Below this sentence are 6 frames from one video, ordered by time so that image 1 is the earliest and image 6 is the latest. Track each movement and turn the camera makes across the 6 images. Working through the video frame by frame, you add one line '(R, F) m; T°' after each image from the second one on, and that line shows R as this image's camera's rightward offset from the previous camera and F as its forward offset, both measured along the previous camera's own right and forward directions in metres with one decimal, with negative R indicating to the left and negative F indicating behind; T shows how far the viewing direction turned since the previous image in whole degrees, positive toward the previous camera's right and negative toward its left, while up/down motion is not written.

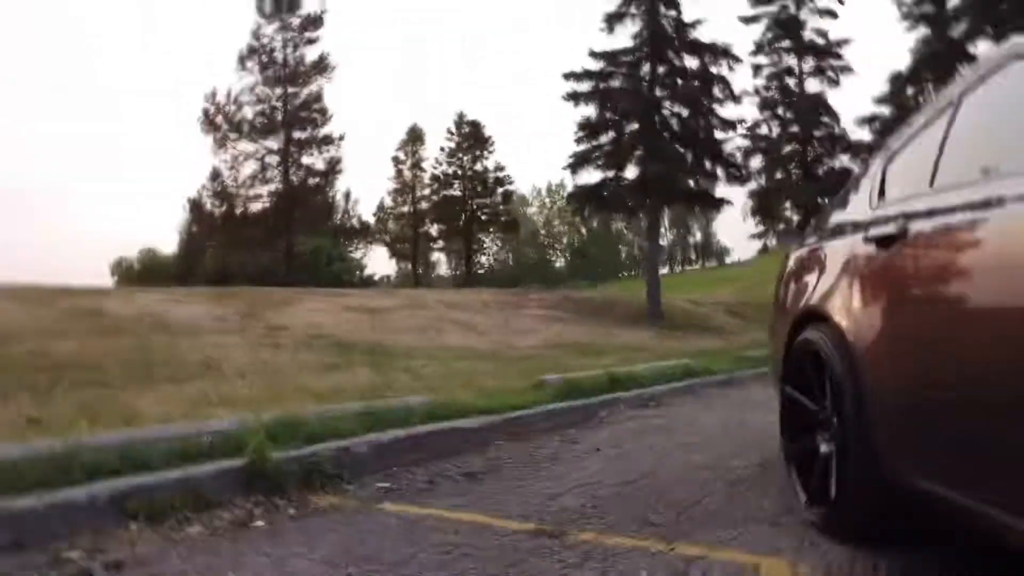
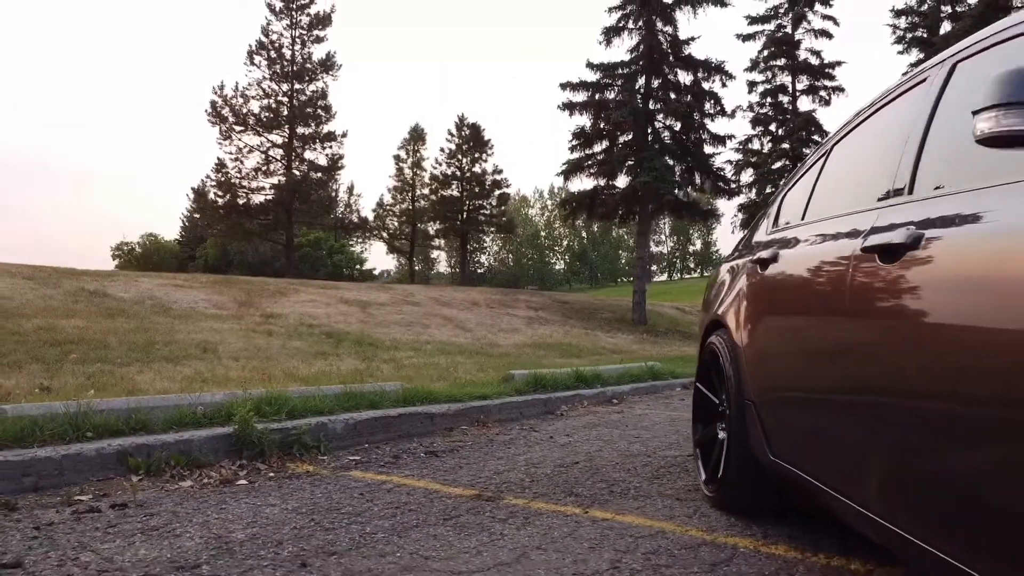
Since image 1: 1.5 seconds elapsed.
(+0.2, -0.5) m; 0°
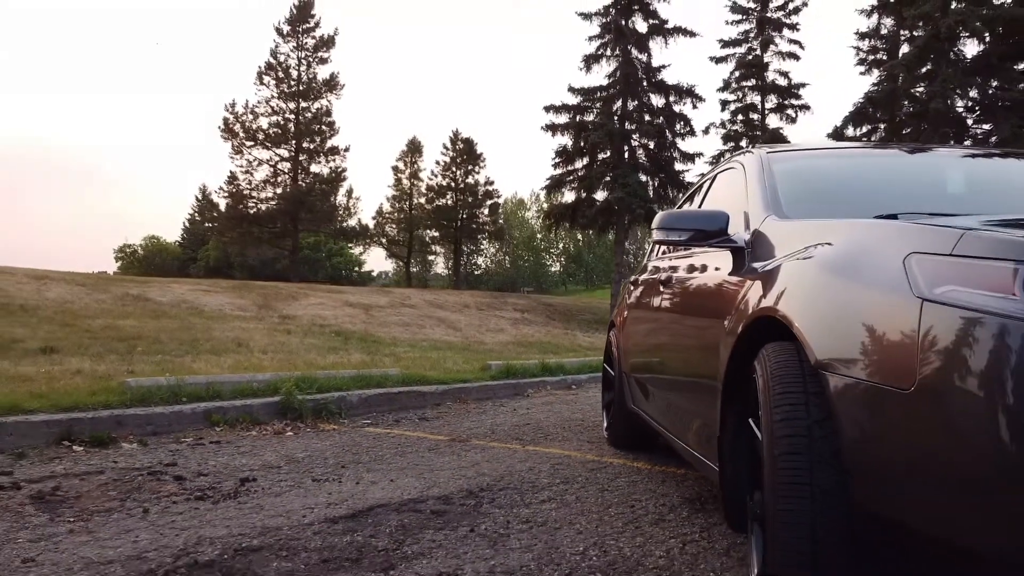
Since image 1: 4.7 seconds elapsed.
(+0.2, -1.7) m; 0°
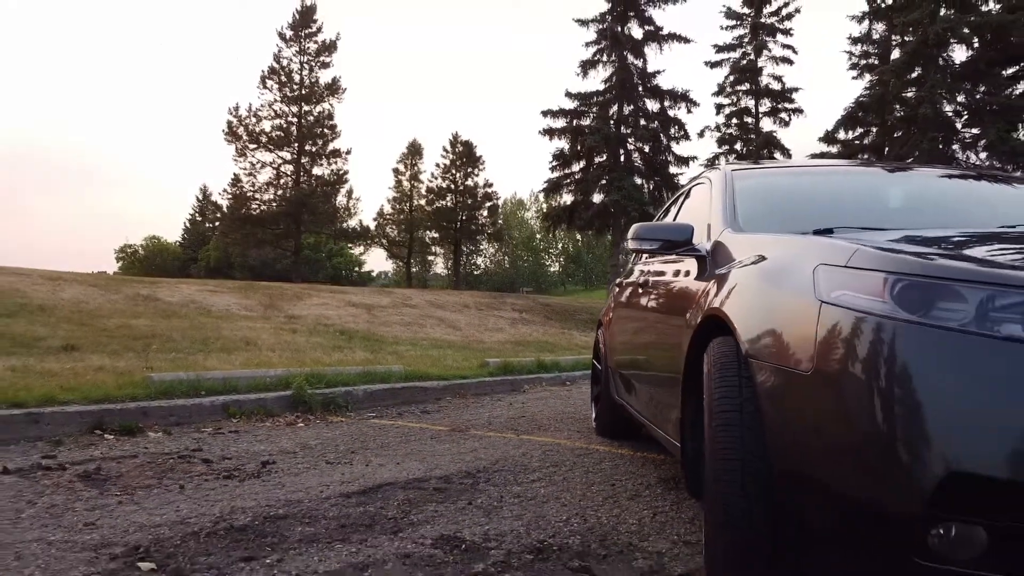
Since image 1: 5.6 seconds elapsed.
(0.0, -0.4) m; 0°
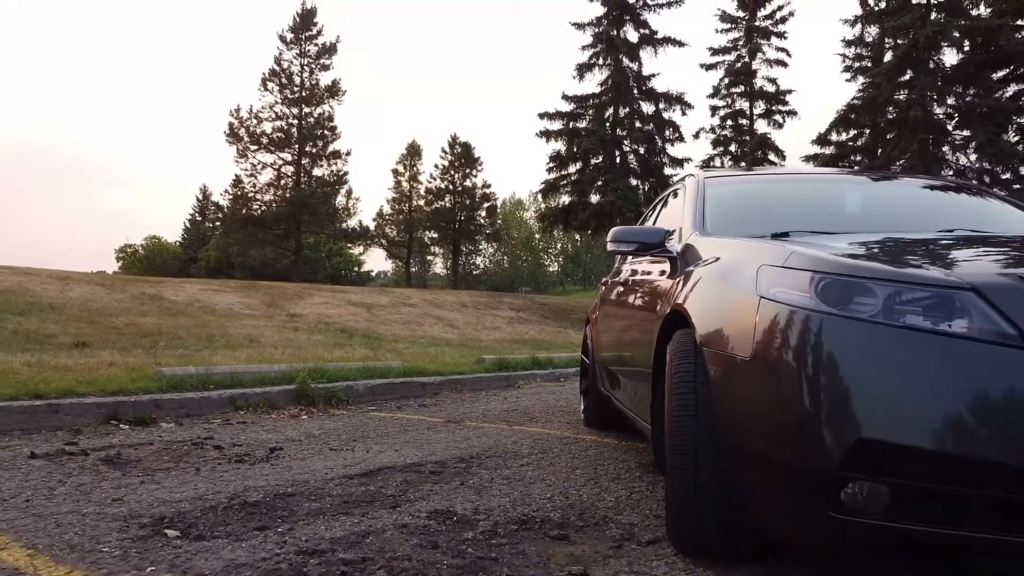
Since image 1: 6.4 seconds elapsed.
(+0.1, -0.3) m; 0°
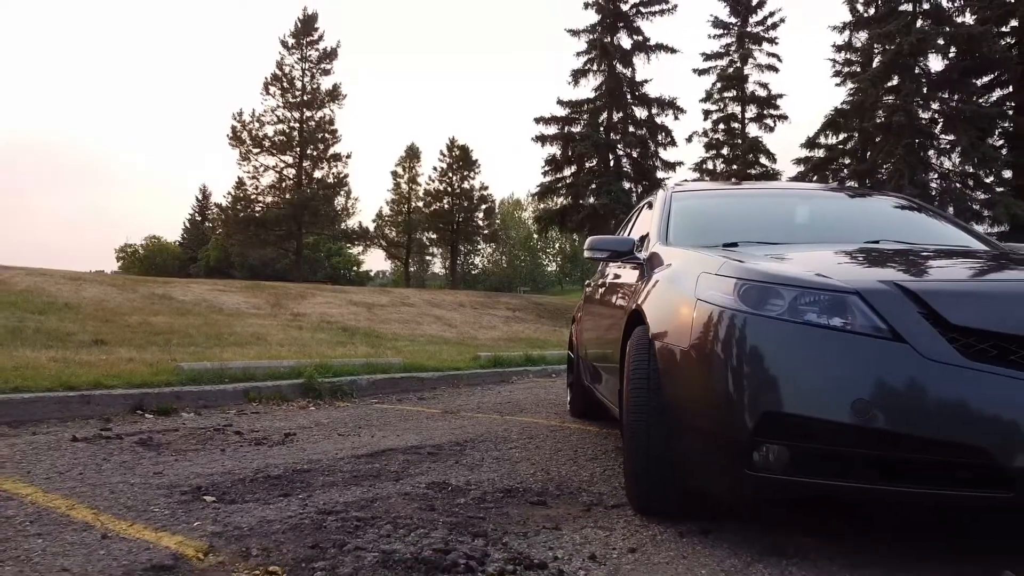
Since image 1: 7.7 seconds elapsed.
(+0.1, -0.5) m; 0°
